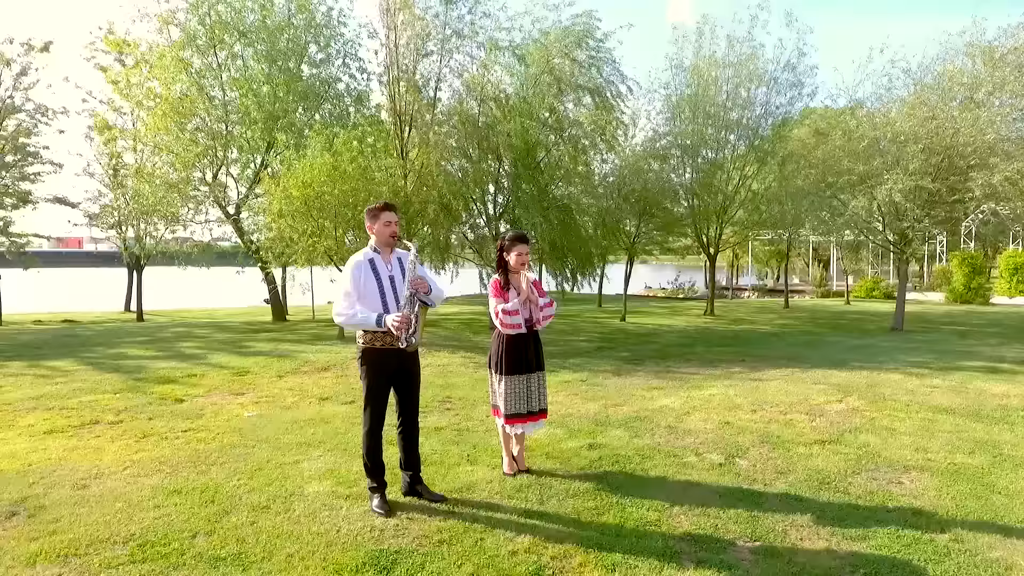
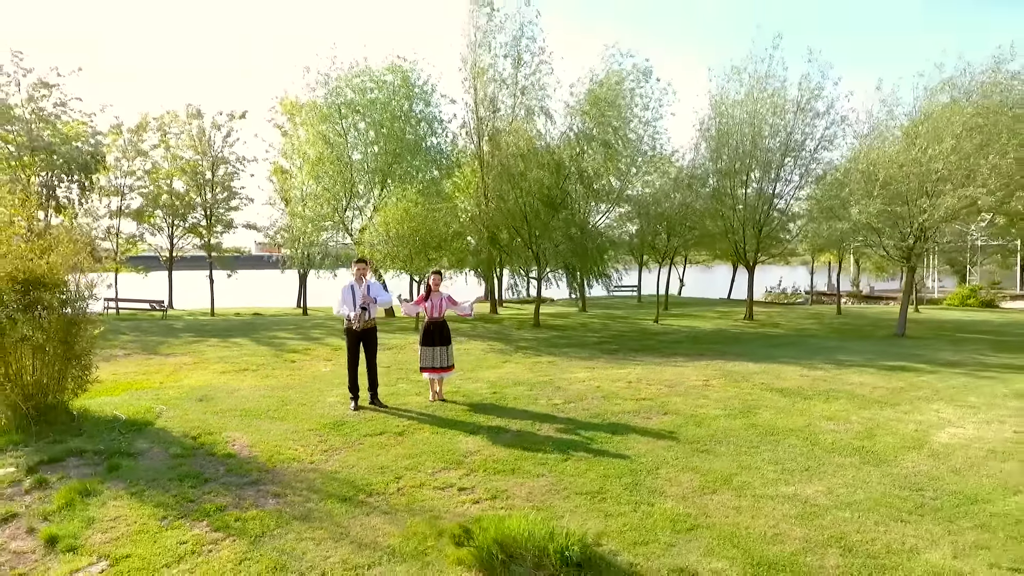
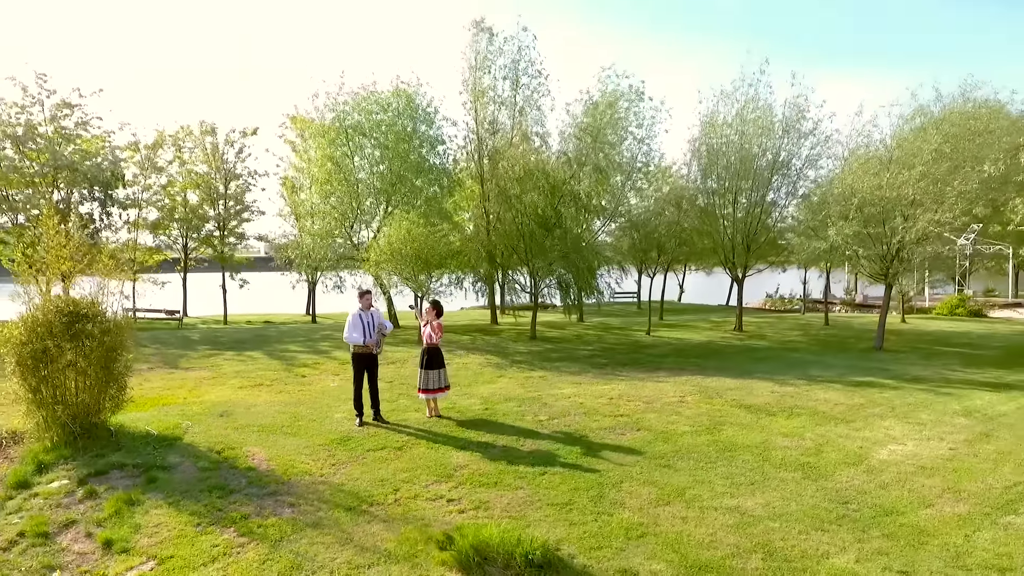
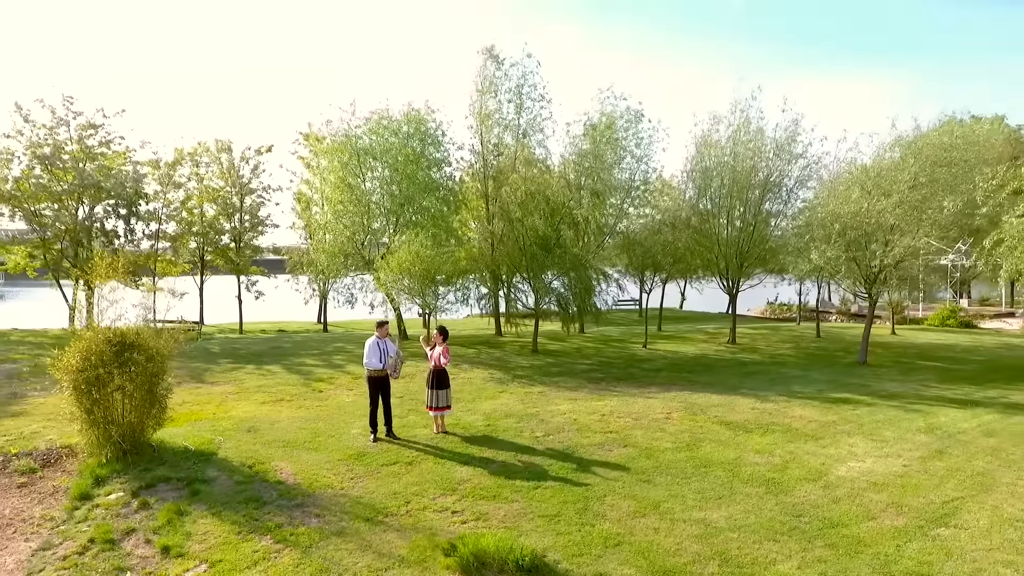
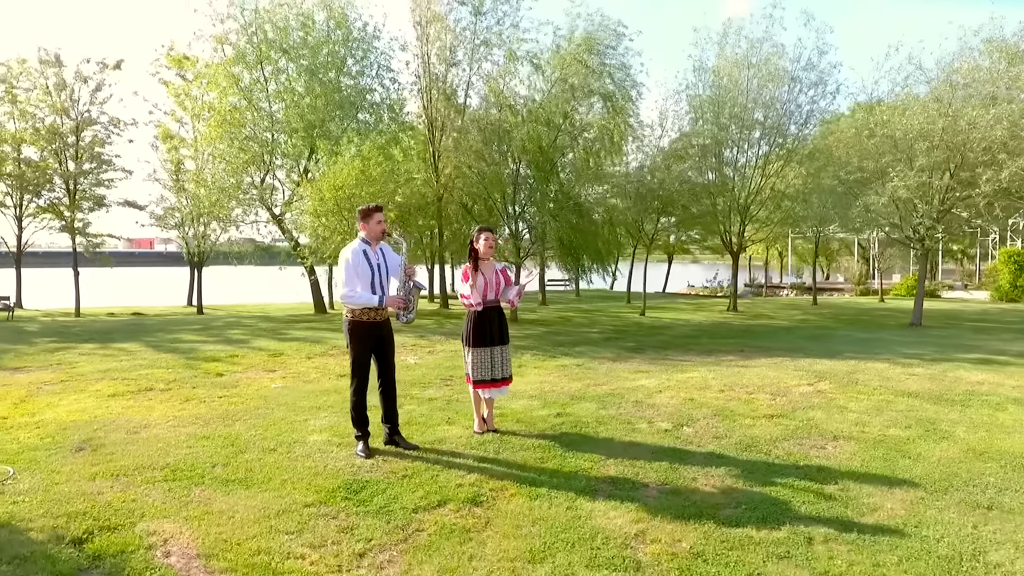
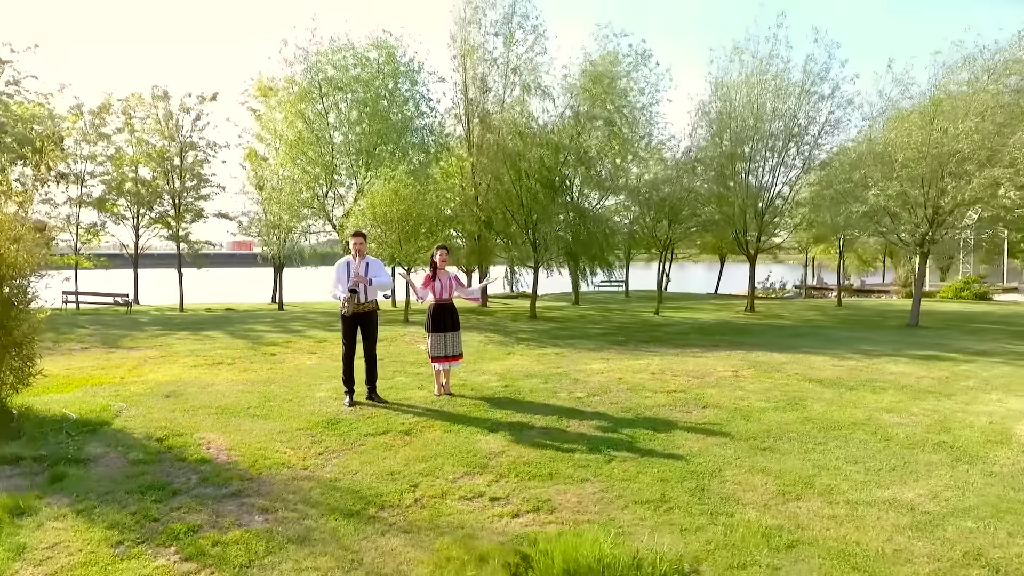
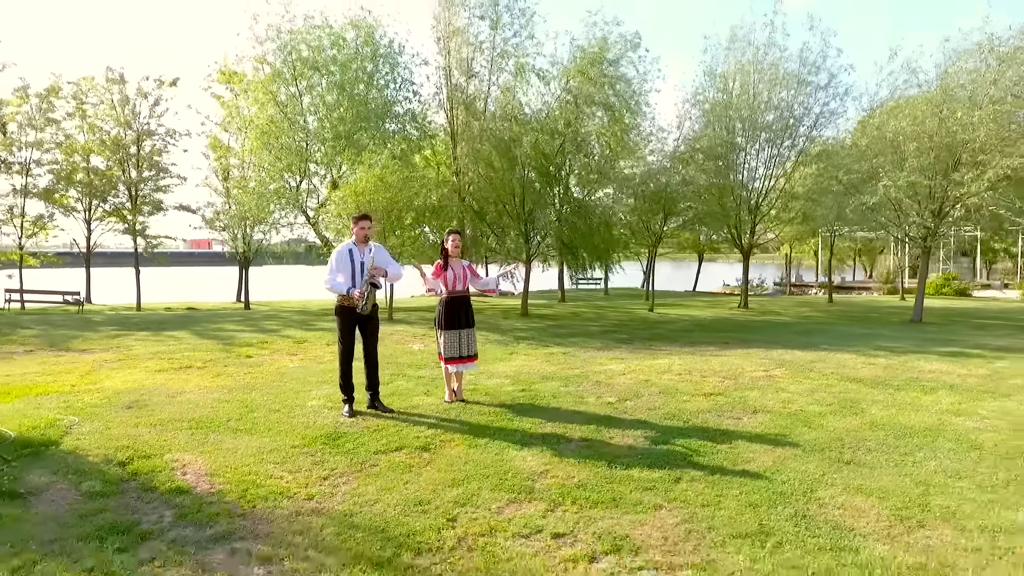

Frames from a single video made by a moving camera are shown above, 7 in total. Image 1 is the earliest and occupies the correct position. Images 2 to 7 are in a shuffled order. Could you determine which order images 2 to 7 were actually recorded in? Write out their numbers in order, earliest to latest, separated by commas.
5, 7, 6, 2, 3, 4
